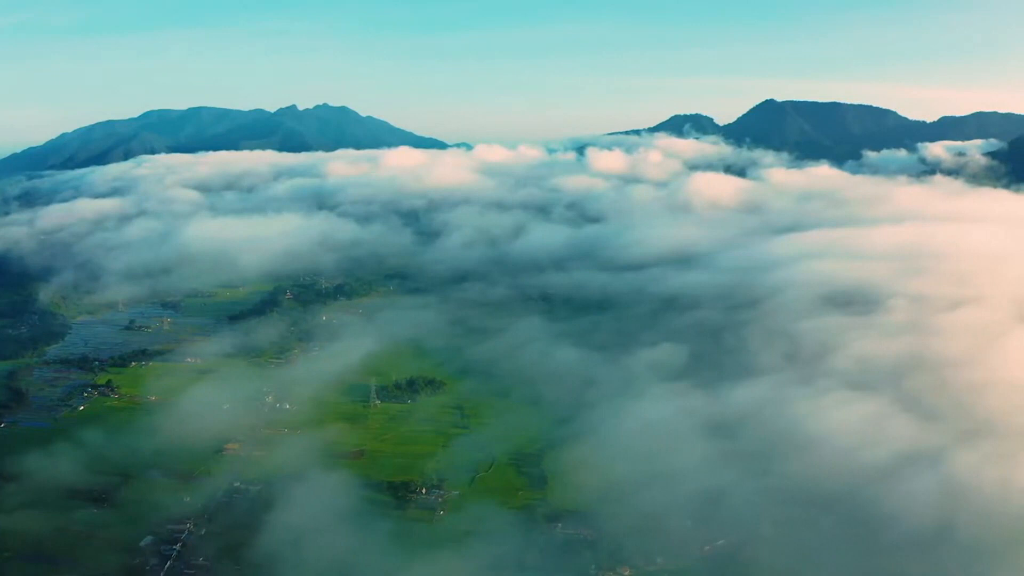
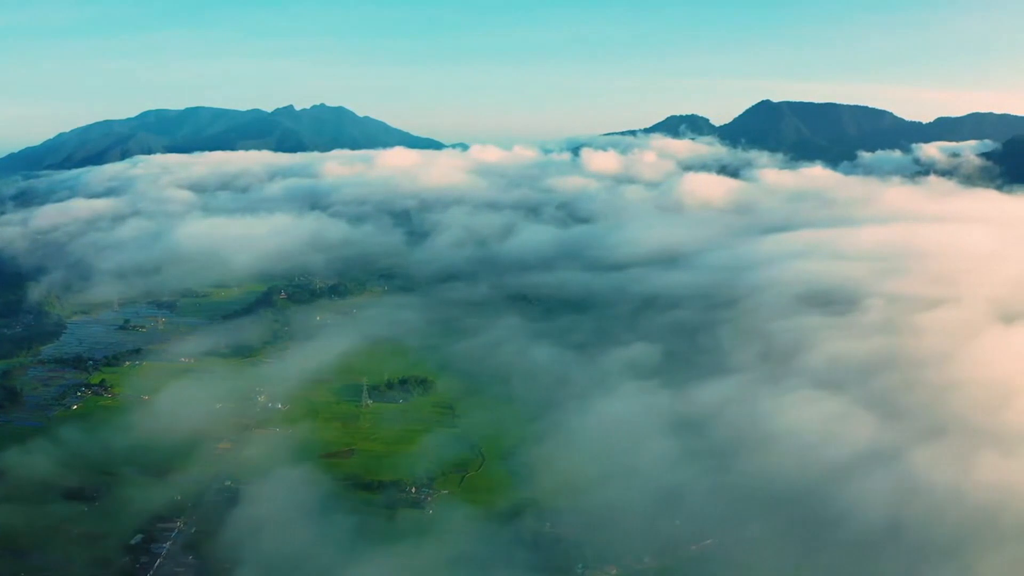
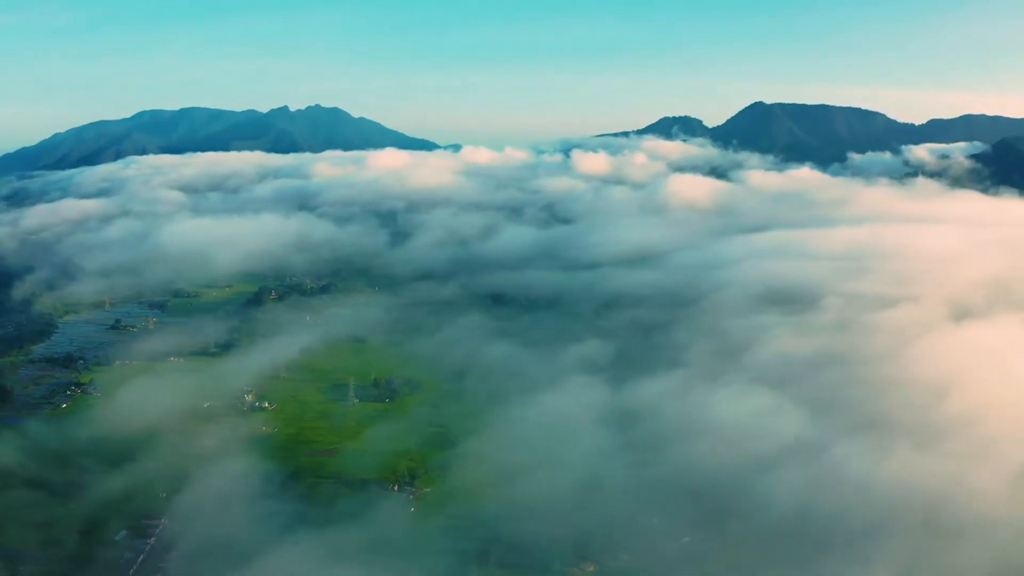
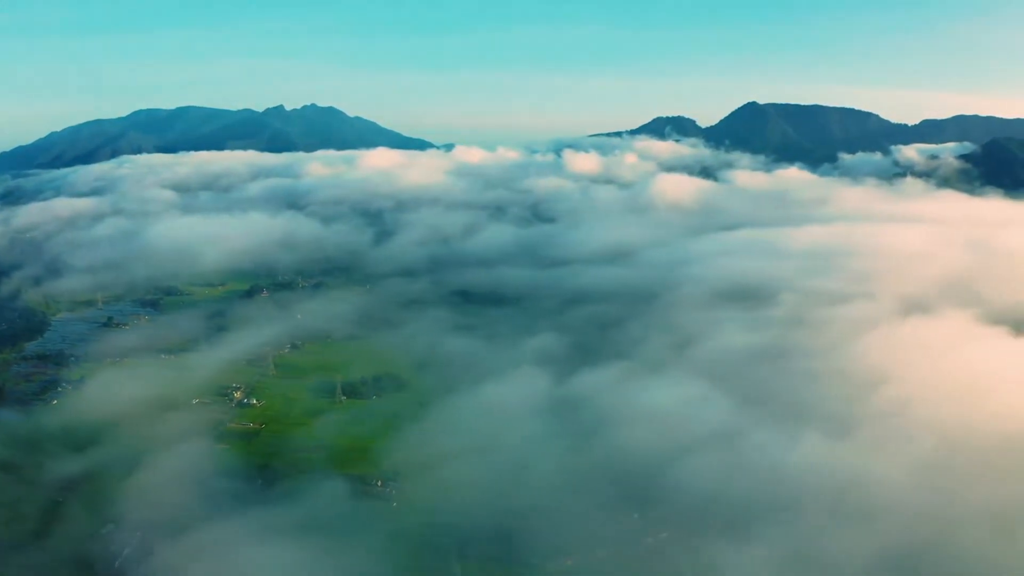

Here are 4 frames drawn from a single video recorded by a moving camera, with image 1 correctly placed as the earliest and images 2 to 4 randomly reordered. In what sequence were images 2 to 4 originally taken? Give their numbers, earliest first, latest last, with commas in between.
2, 3, 4
